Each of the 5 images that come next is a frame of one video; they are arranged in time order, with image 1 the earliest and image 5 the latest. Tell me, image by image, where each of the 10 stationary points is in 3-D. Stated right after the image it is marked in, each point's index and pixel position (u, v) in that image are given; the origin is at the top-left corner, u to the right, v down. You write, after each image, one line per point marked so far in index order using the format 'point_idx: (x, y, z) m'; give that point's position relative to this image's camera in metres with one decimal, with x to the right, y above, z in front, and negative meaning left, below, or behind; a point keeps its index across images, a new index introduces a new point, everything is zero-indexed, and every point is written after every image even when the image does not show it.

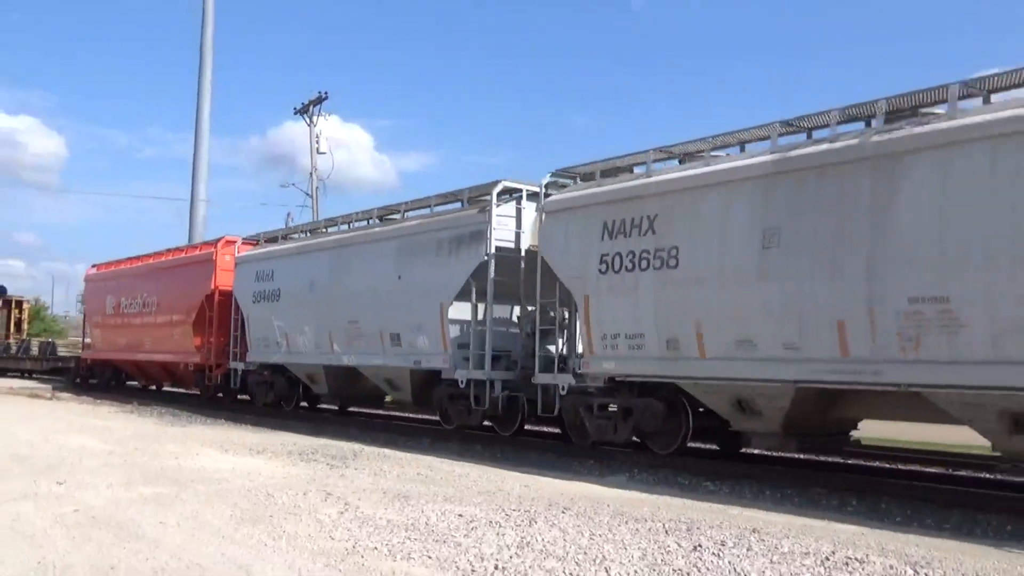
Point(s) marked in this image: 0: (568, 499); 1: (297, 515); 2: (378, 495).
0: (+0.7, -2.3, +9.8) m
1: (-2.1, -2.2, +7.9) m
2: (-1.6, -2.4, +9.8) m
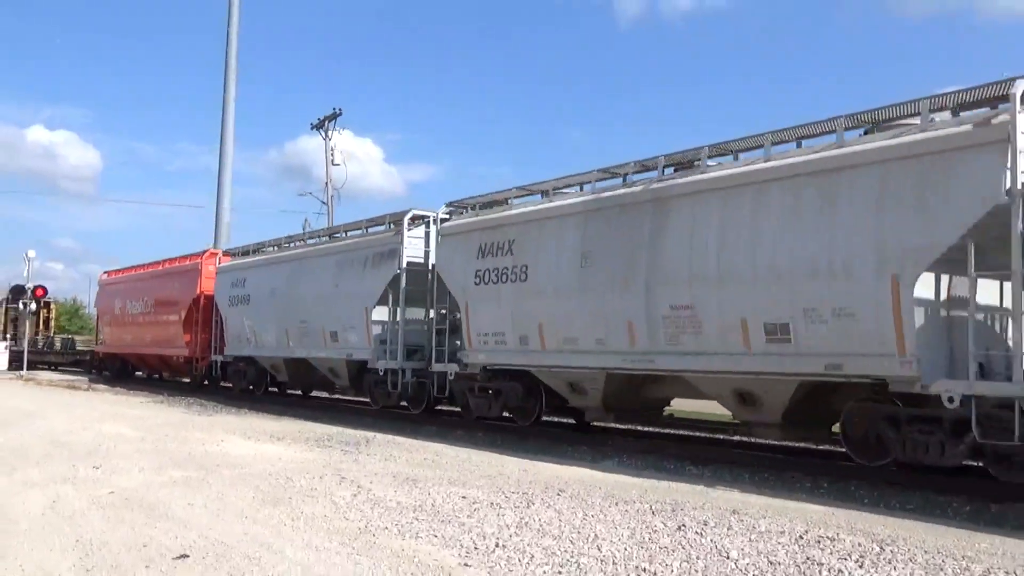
0: (+0.6, -2.3, +10.7) m
1: (-2.1, -2.2, +8.9) m
2: (-1.6, -2.4, +10.8) m
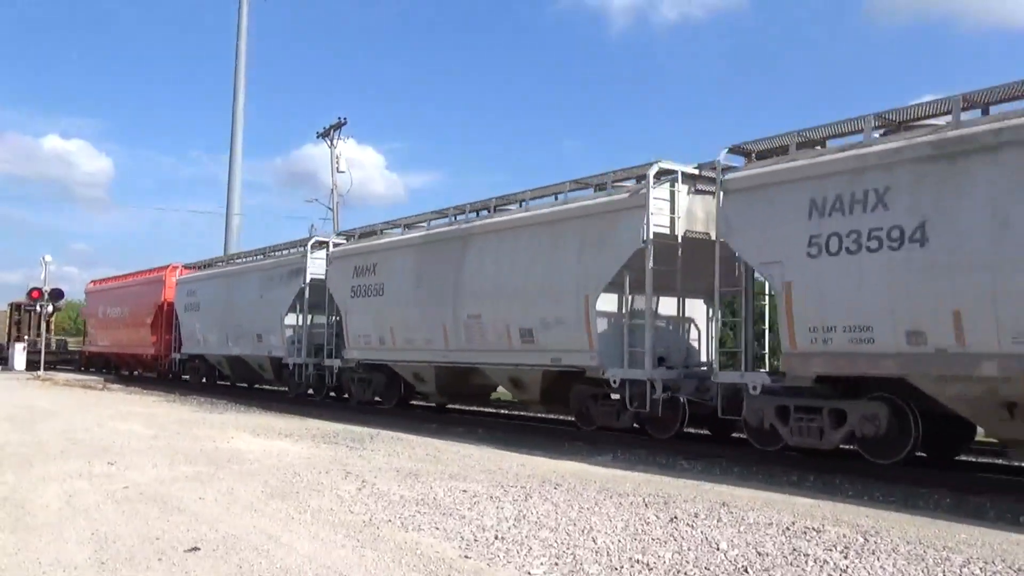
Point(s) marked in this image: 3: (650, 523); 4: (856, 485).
0: (+0.6, -2.4, +11.1) m
1: (-2.1, -2.3, +9.3) m
2: (-1.6, -2.5, +11.2) m
3: (+1.2, -2.0, +7.3) m
4: (+3.7, -2.1, +9.0) m
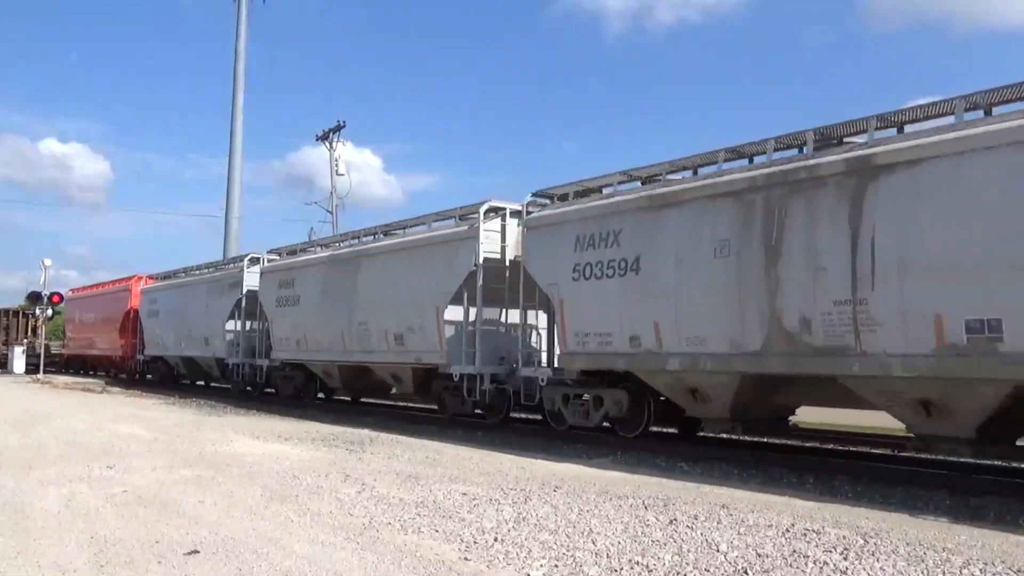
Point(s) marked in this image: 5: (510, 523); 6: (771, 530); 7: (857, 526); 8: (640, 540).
0: (+0.6, -2.4, +11.1) m
1: (-2.1, -2.3, +9.3) m
2: (-1.6, -2.5, +11.2) m
3: (+1.2, -2.1, +7.3) m
4: (+3.7, -2.1, +9.0) m
5: (0.0, -2.1, +7.5) m
6: (+2.1, -2.0, +6.9) m
7: (+2.9, -2.0, +7.2) m
8: (+1.0, -2.0, +6.6) m
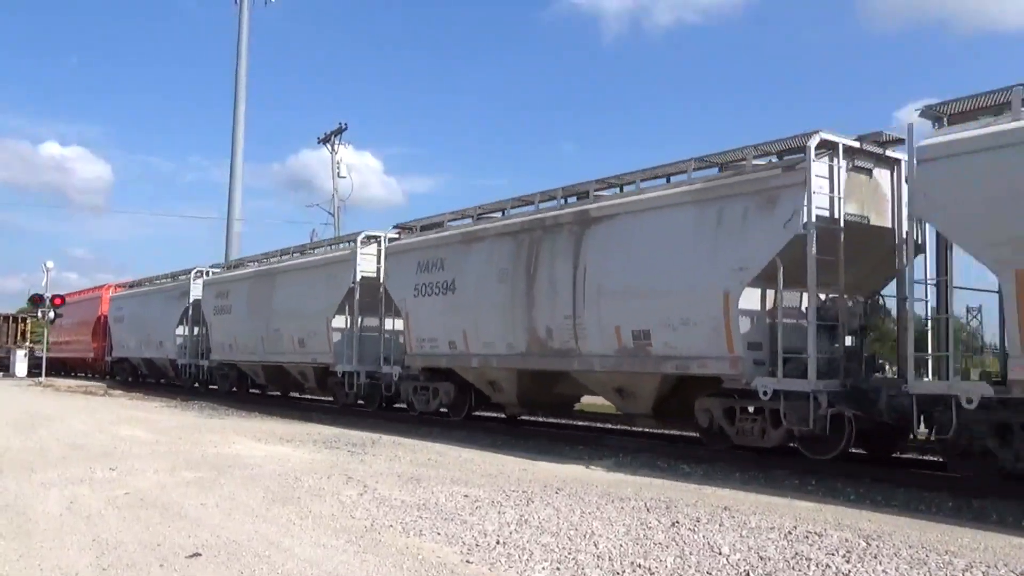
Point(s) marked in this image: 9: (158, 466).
0: (+0.6, -2.4, +11.1) m
1: (-2.1, -2.3, +9.3) m
2: (-1.6, -2.5, +11.2) m
3: (+1.2, -2.1, +7.3) m
4: (+3.7, -2.1, +9.0) m
5: (0.0, -2.1, +7.5) m
6: (+2.1, -2.0, +6.9) m
7: (+3.0, -2.0, +7.2) m
8: (+1.0, -2.0, +6.6) m
9: (-5.0, -2.5, +11.8) m
